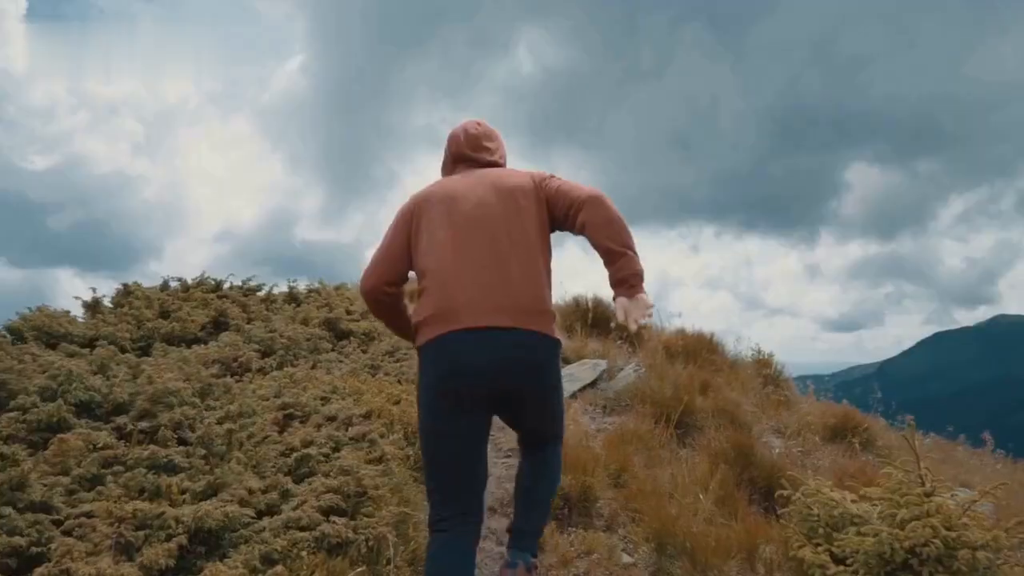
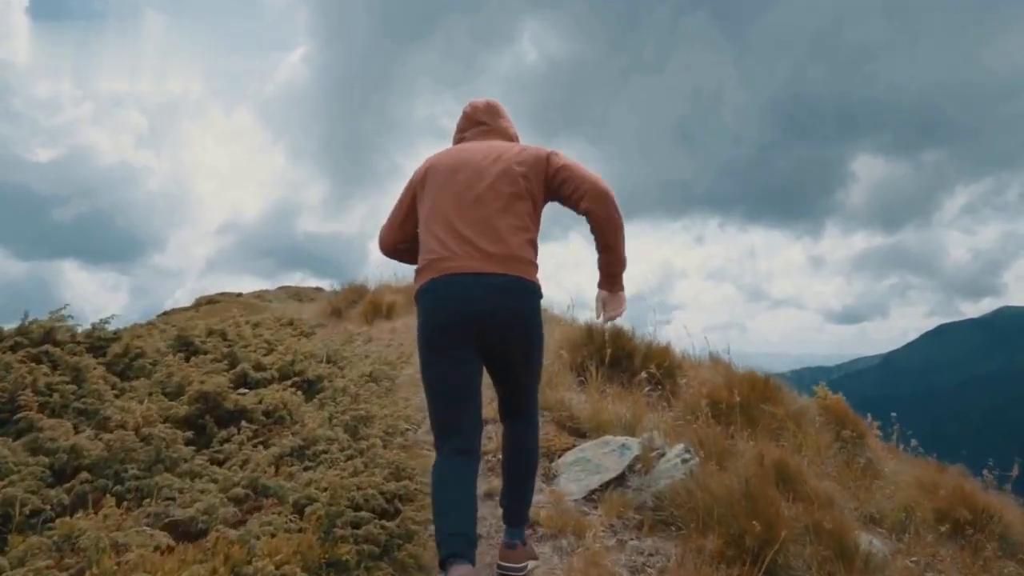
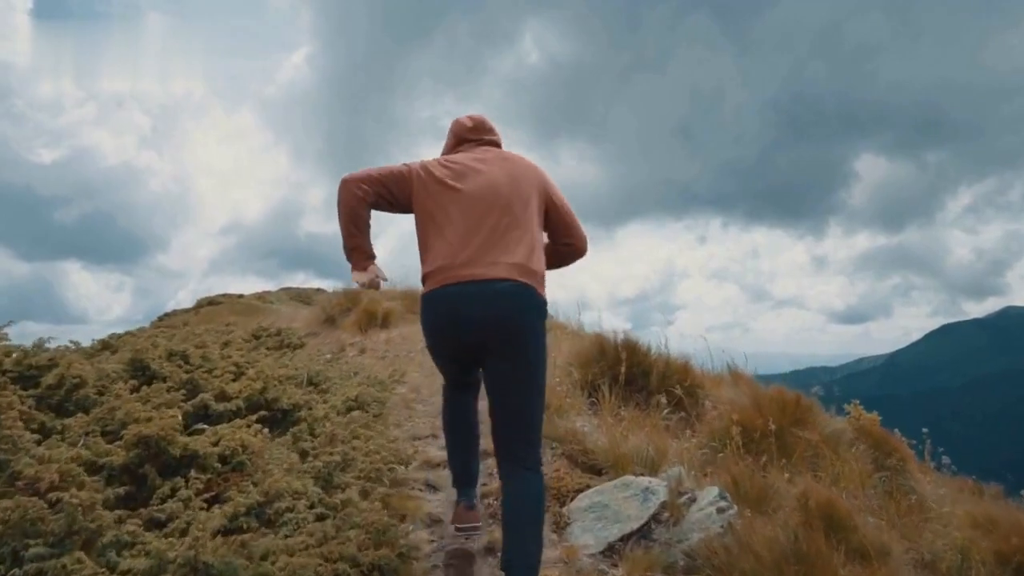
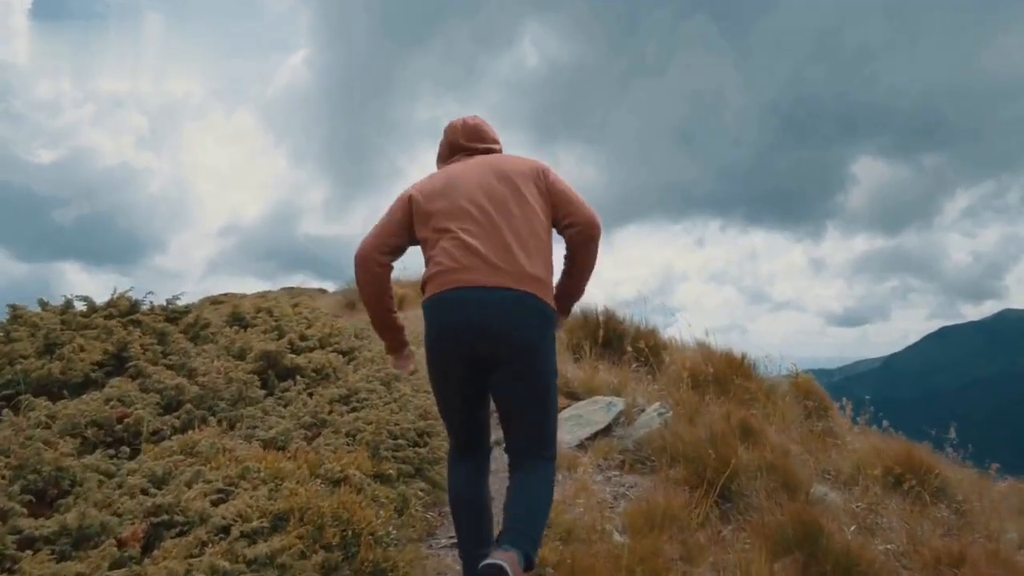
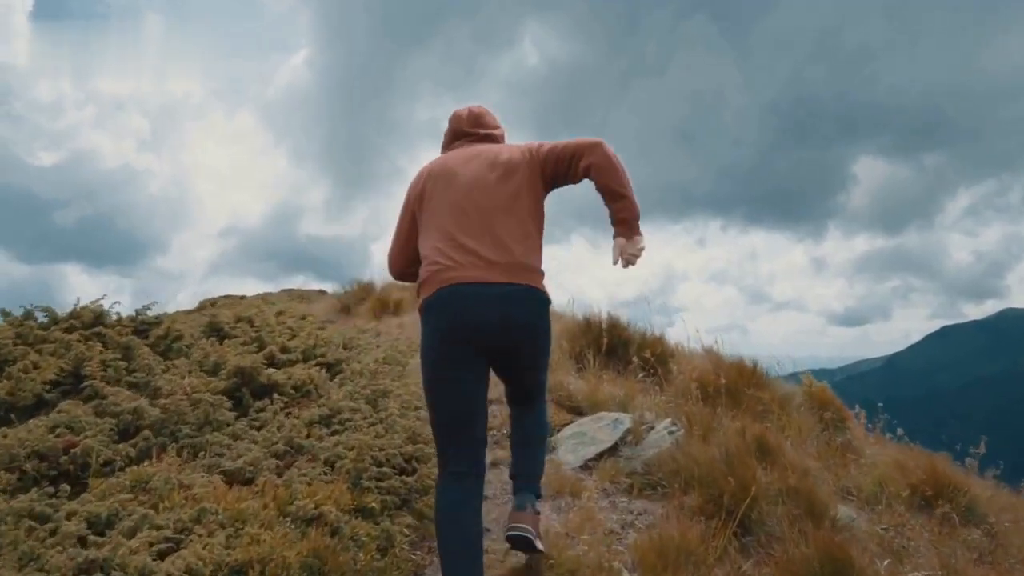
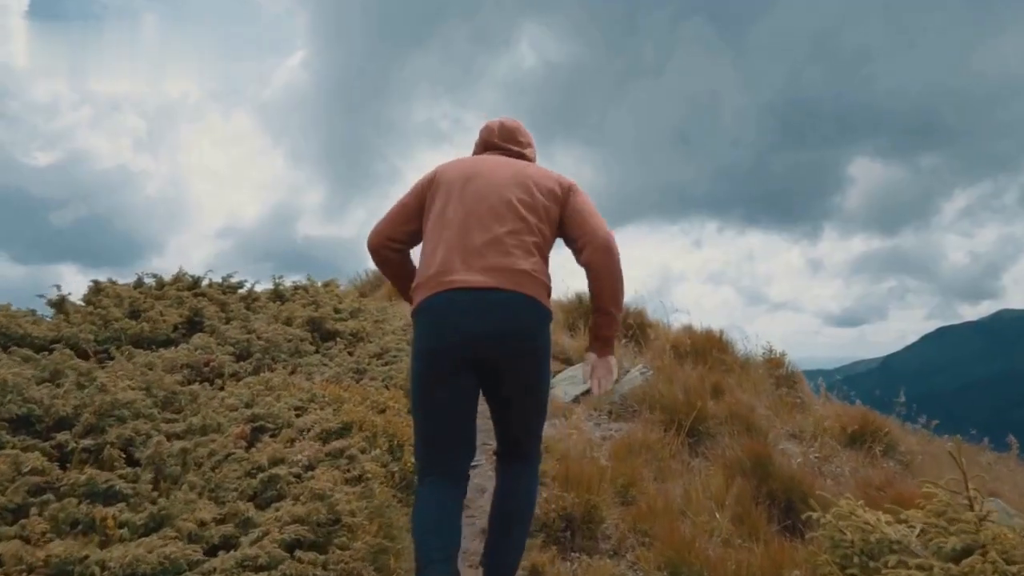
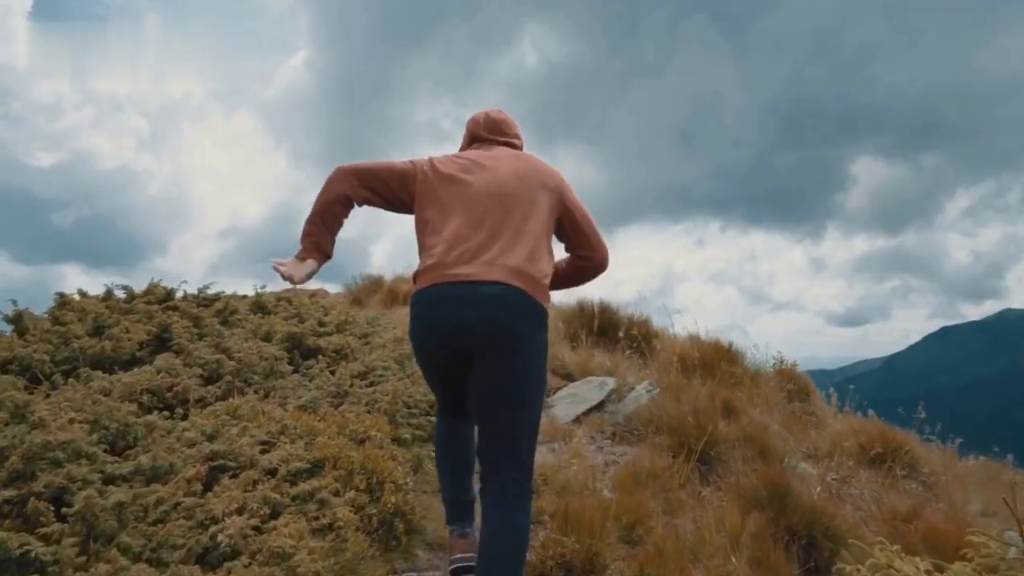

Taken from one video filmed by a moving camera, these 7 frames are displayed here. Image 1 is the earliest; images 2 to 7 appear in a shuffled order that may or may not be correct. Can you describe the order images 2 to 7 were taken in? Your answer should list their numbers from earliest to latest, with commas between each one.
6, 7, 4, 5, 2, 3
